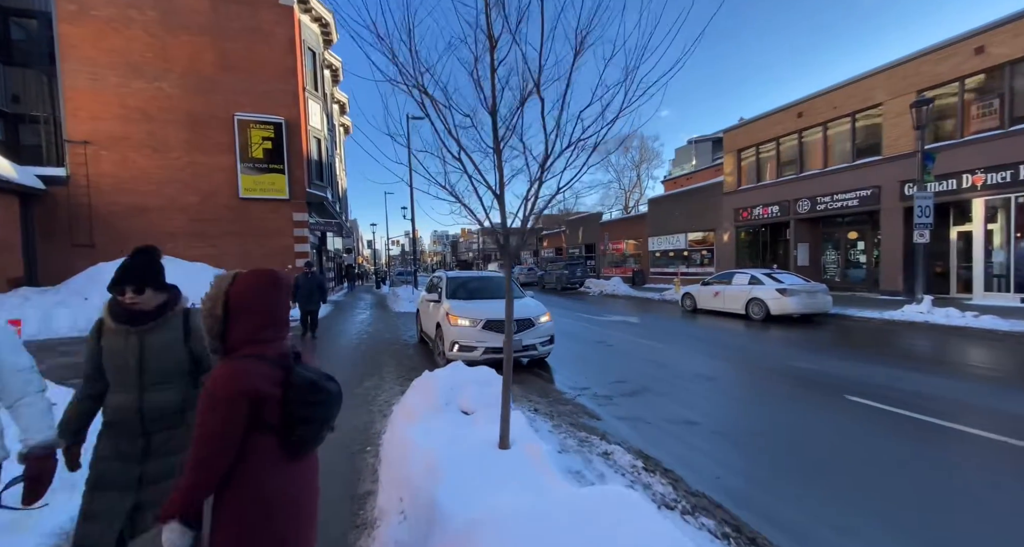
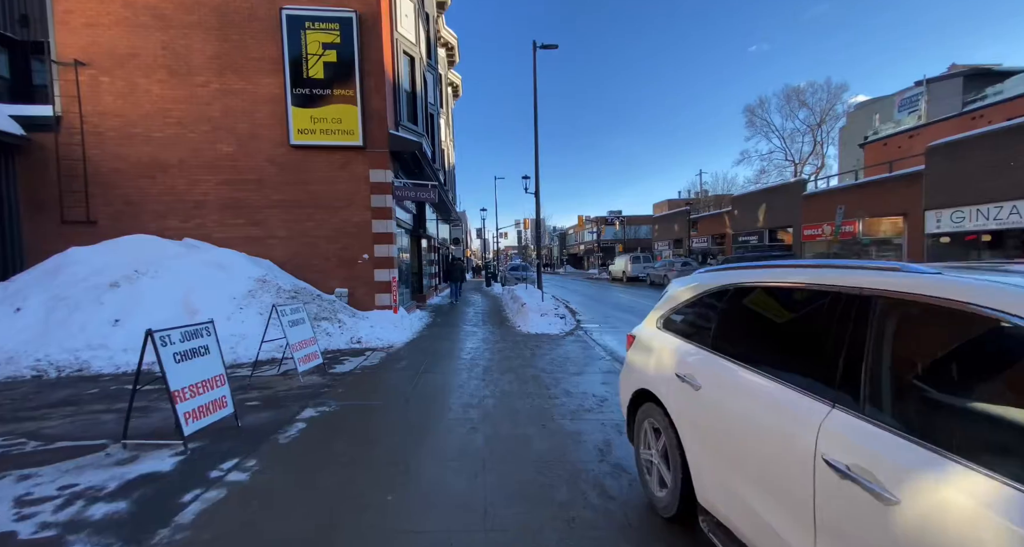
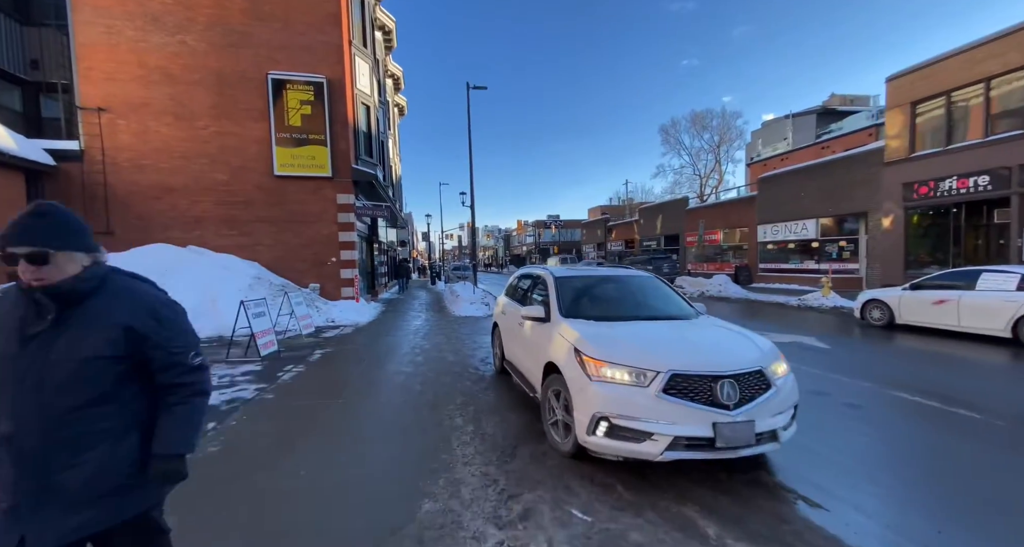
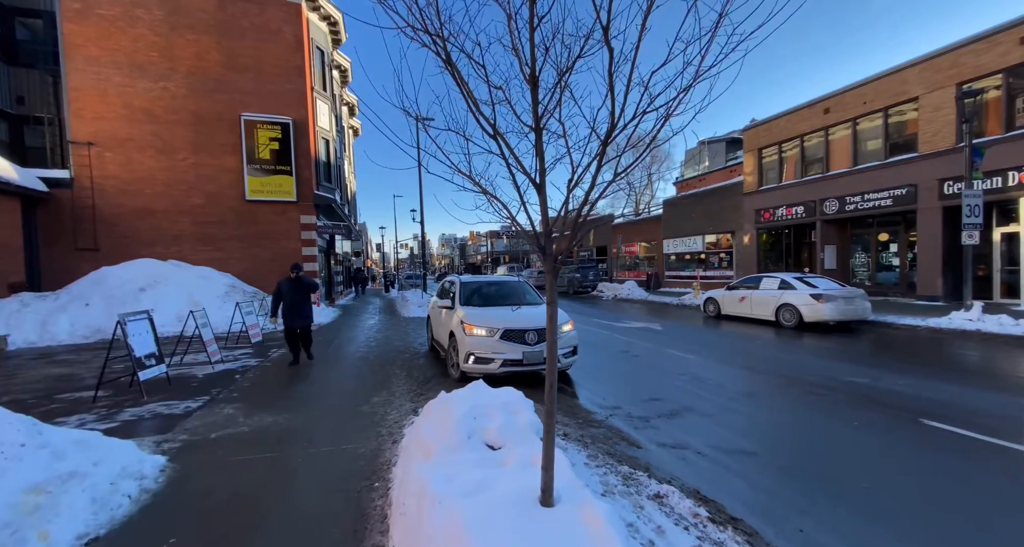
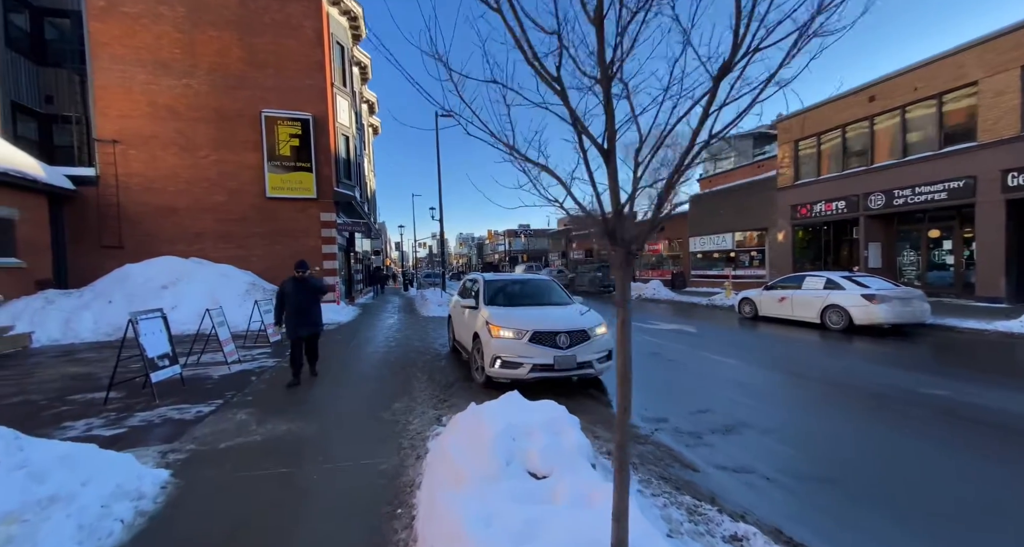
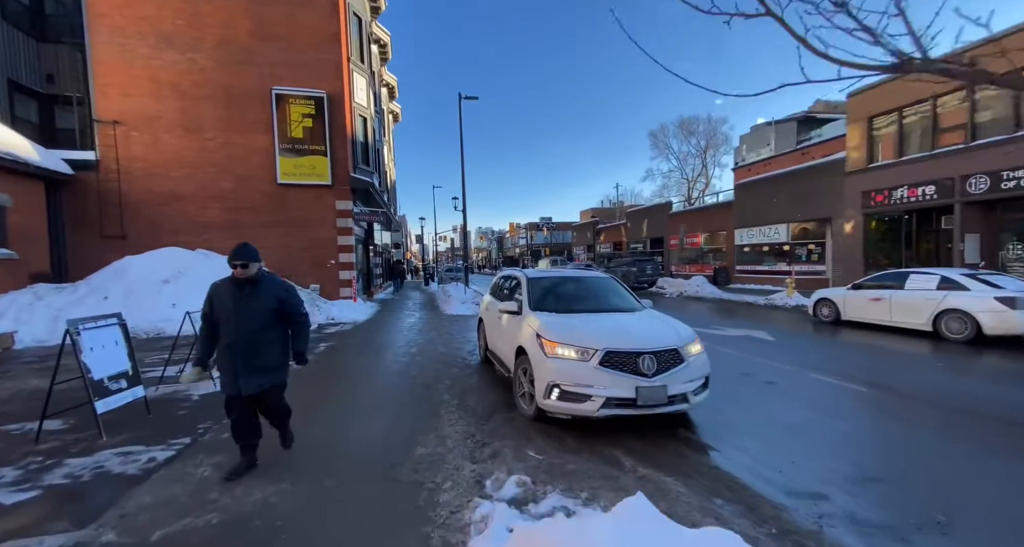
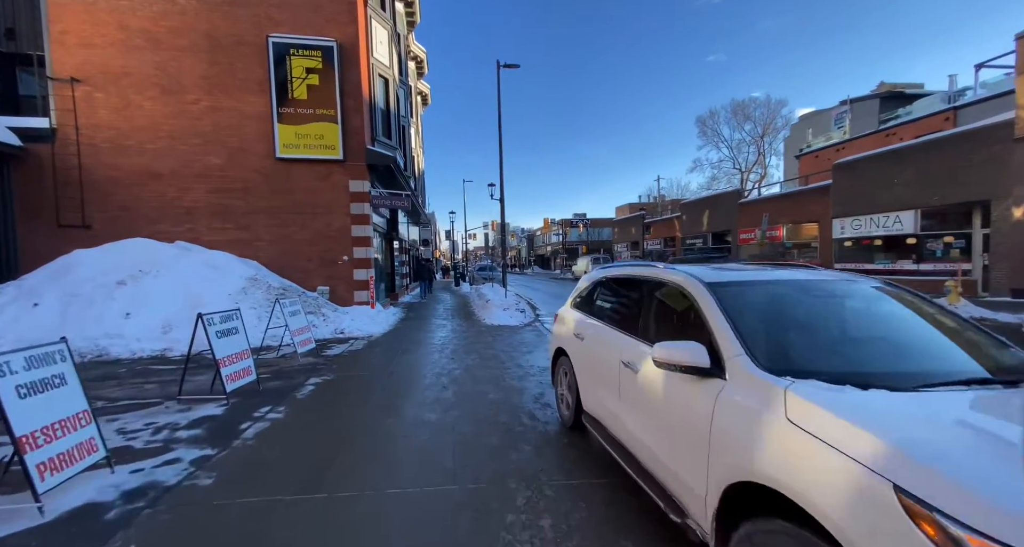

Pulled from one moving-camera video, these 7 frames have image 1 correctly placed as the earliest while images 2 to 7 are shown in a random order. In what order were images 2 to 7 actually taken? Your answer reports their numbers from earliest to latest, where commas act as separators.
4, 5, 6, 3, 7, 2
